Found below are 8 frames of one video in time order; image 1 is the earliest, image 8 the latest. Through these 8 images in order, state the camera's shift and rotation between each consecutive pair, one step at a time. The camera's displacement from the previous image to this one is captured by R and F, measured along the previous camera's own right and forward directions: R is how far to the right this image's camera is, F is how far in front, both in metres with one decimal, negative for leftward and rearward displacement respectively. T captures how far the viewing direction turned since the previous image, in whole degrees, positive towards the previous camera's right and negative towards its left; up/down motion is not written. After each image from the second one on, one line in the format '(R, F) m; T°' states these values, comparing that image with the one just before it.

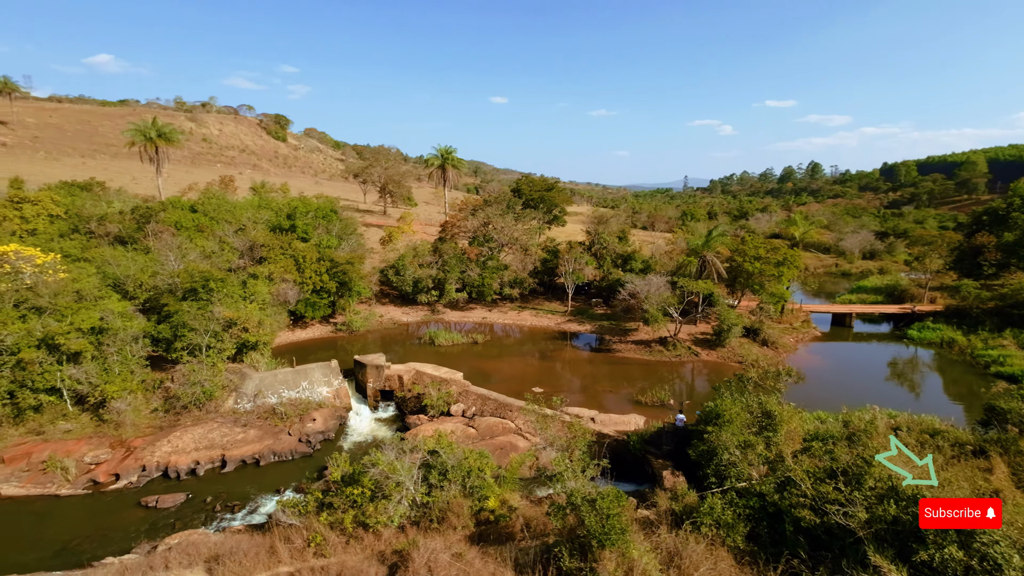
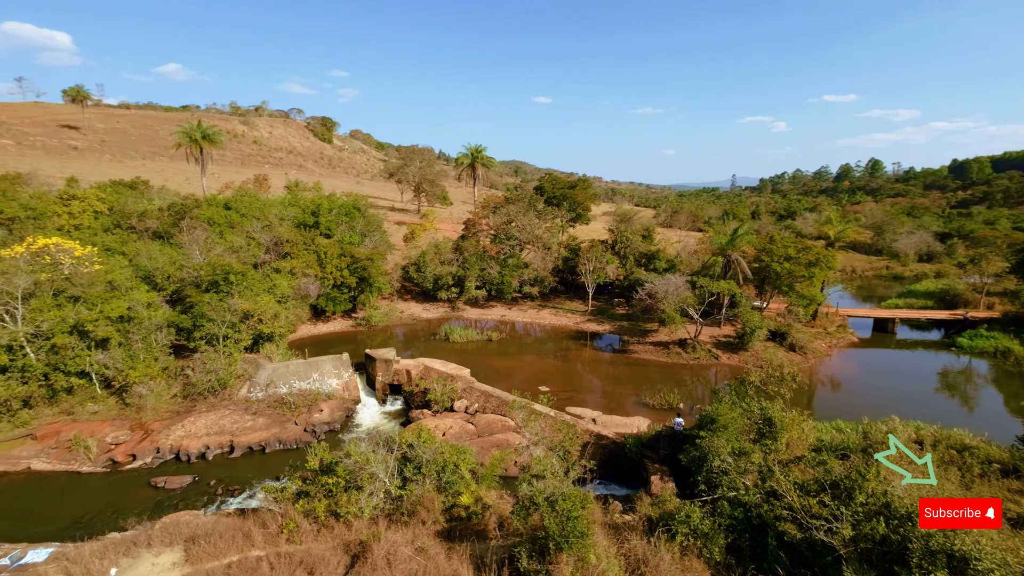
(+1.3, +0.2) m; -5°
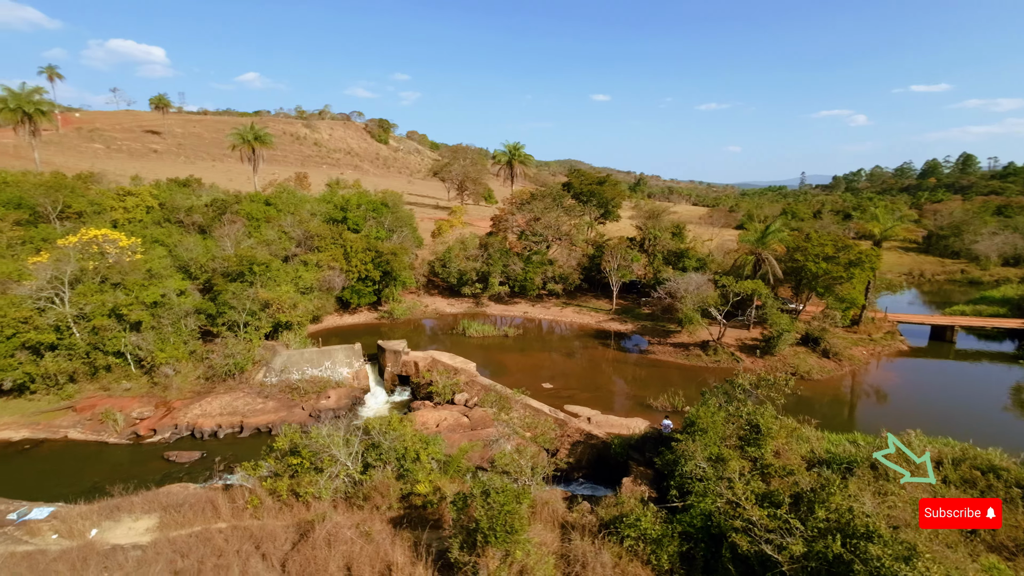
(+1.8, +0.2) m; -6°
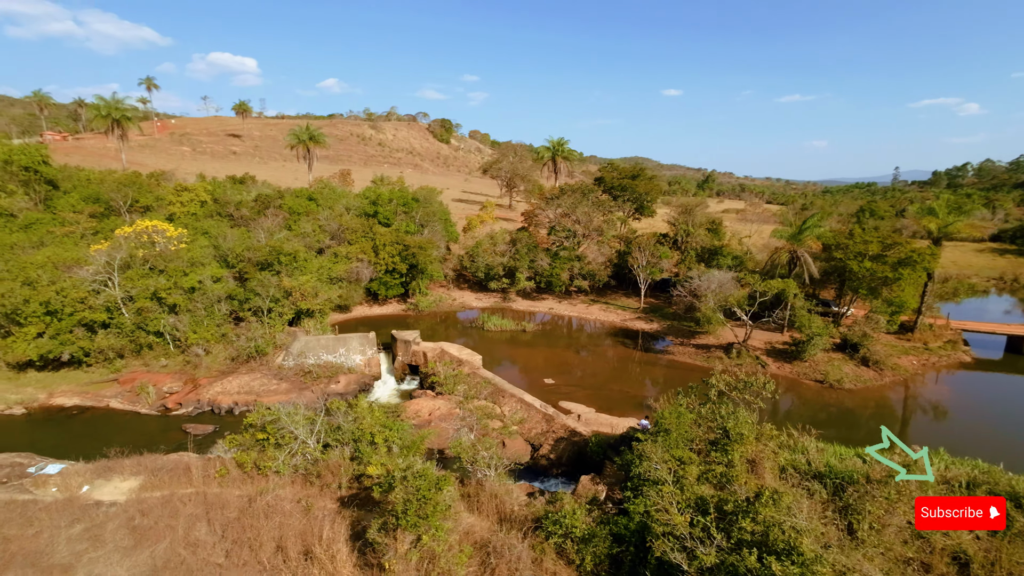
(+2.2, +0.3) m; -7°
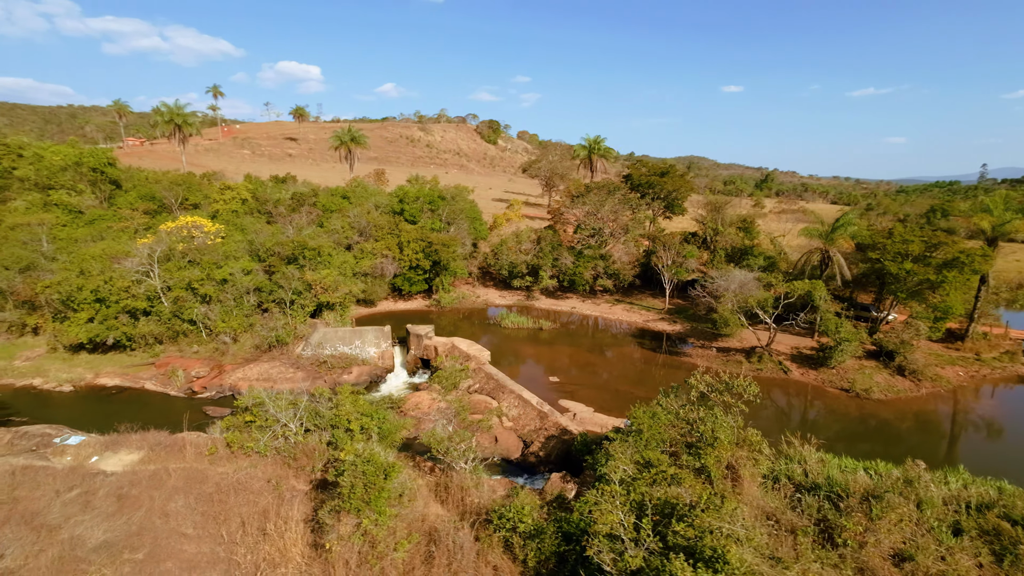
(+1.6, +0.1) m; -6°
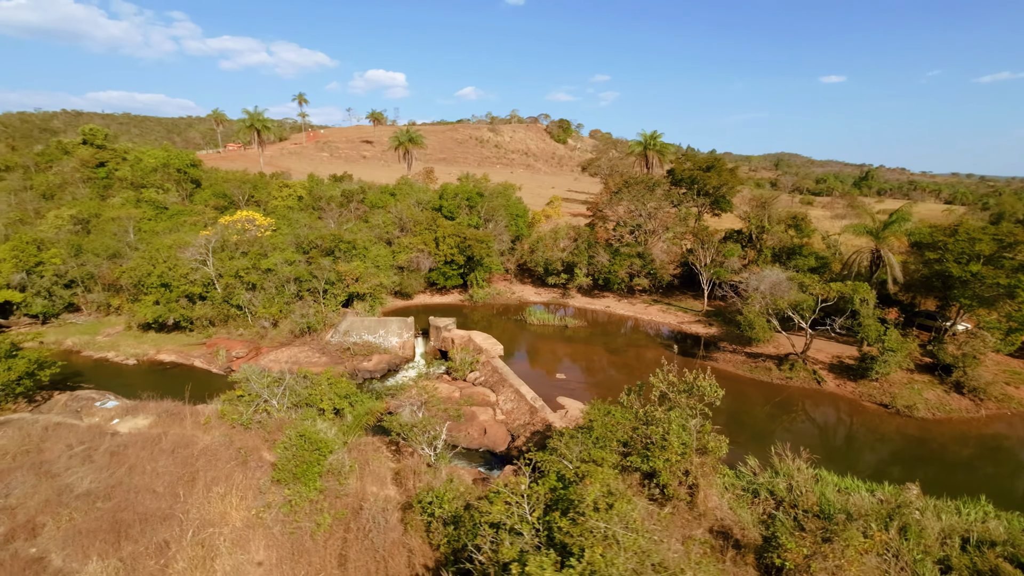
(+2.3, +0.3) m; -9°
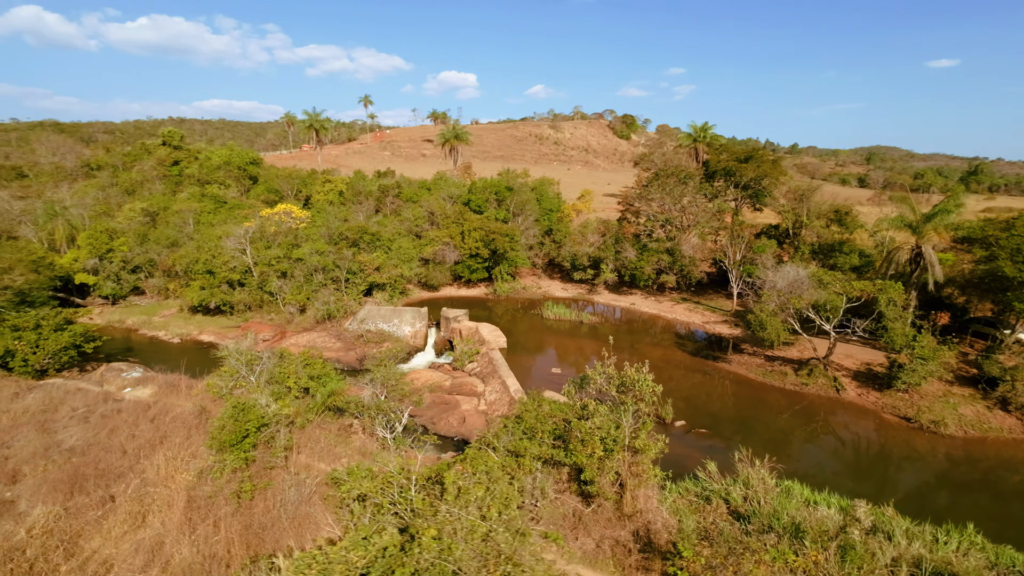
(+2.4, +0.3) m; -8°
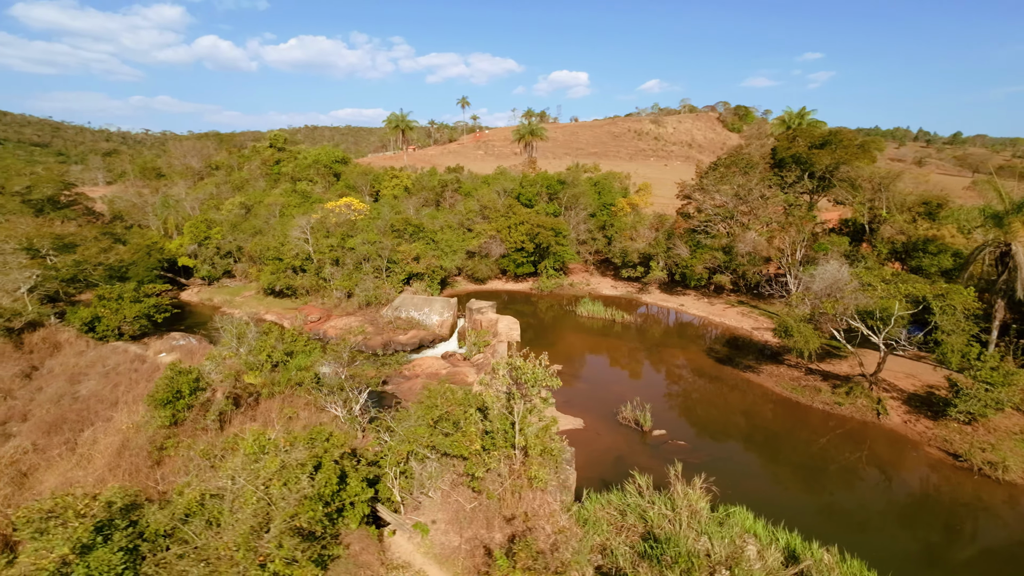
(+3.4, +0.8) m; -12°
